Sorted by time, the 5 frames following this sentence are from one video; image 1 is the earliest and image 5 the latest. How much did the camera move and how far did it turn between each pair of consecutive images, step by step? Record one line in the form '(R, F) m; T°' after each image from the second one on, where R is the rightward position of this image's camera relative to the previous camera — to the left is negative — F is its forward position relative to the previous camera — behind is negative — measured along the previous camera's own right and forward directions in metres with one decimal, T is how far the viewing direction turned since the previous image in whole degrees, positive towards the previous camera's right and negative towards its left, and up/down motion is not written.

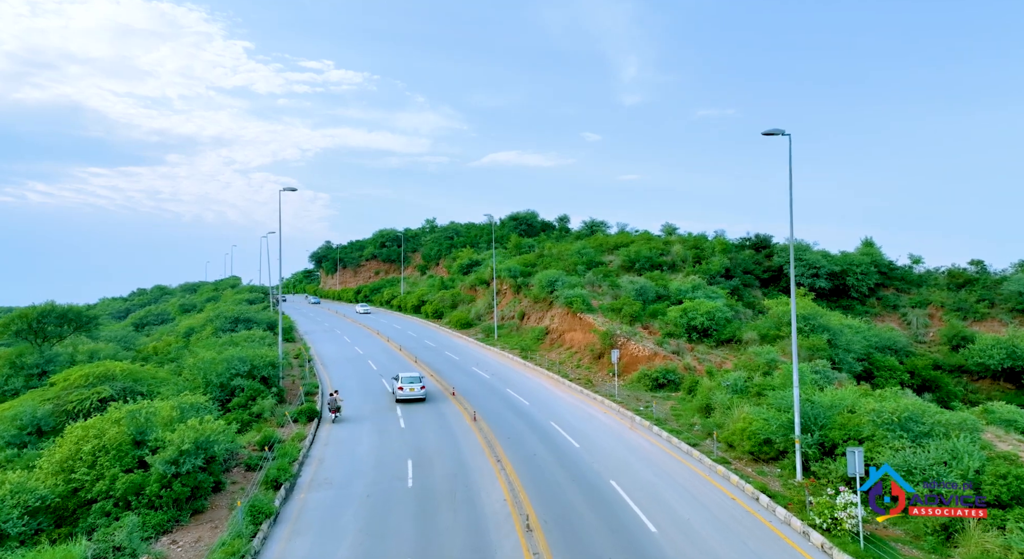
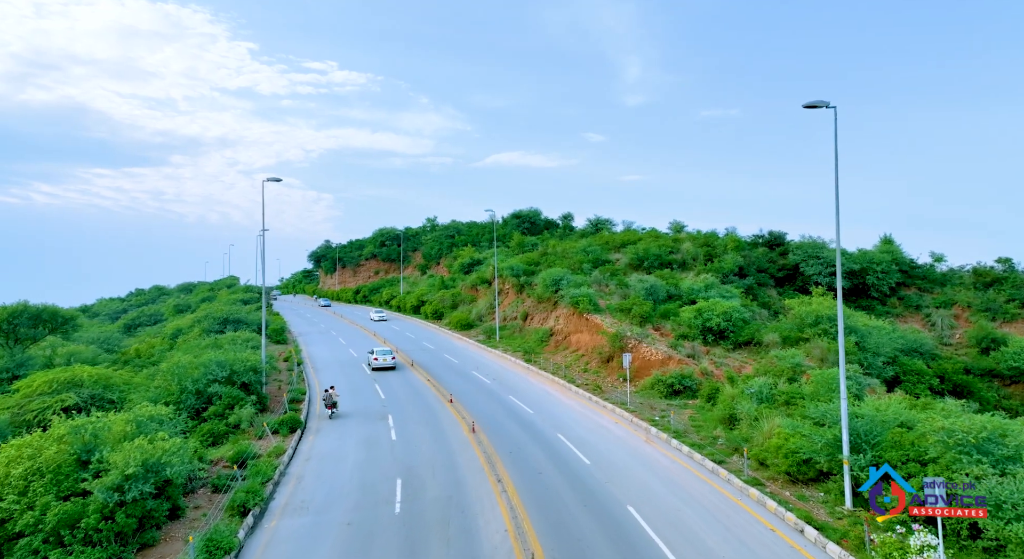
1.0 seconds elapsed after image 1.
(0.0, +2.4) m; 0°
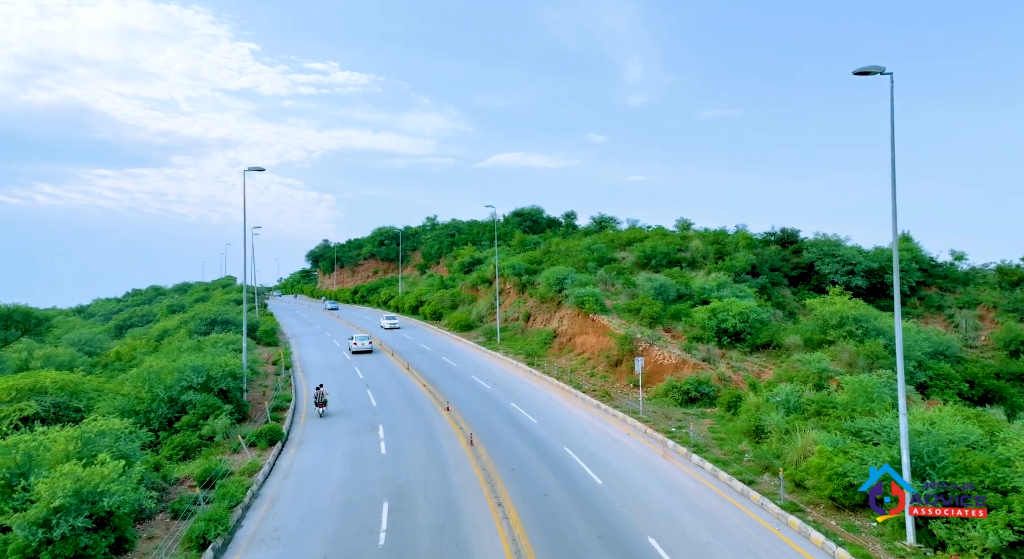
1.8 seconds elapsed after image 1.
(0.0, +2.2) m; 0°
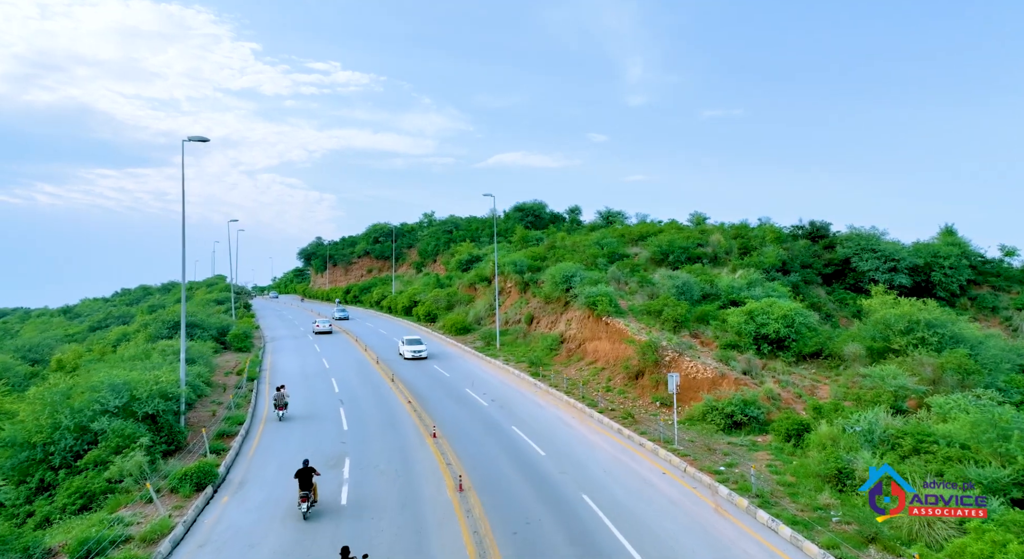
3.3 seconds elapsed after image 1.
(0.0, +5.0) m; 0°
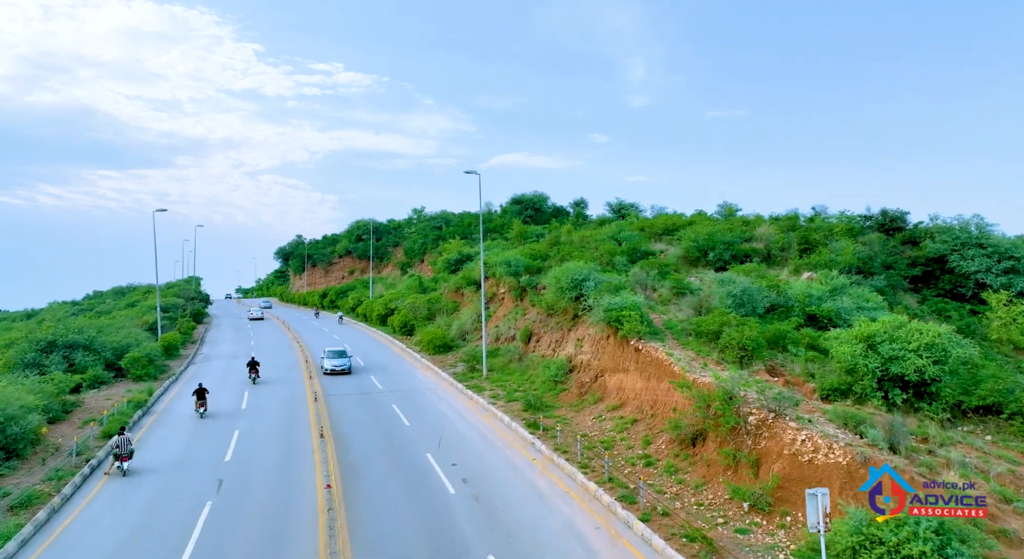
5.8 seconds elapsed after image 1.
(+0.5, +10.2) m; 0°
